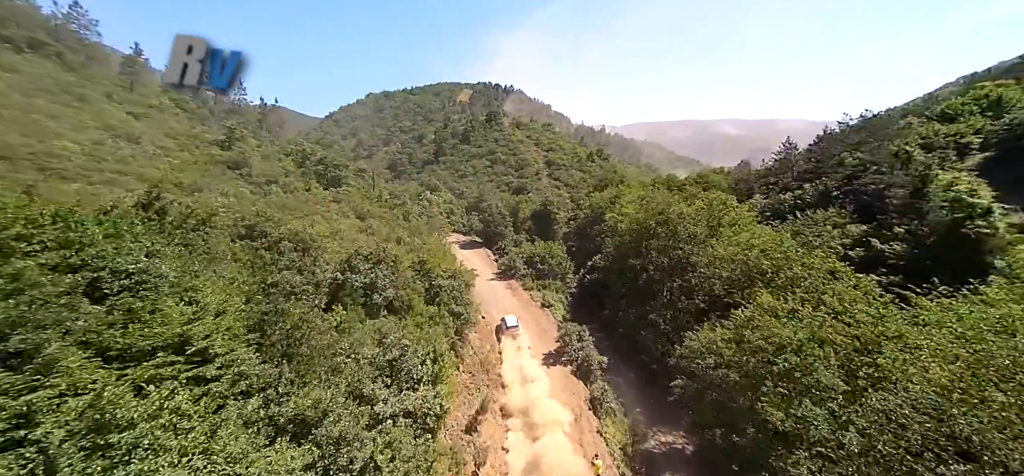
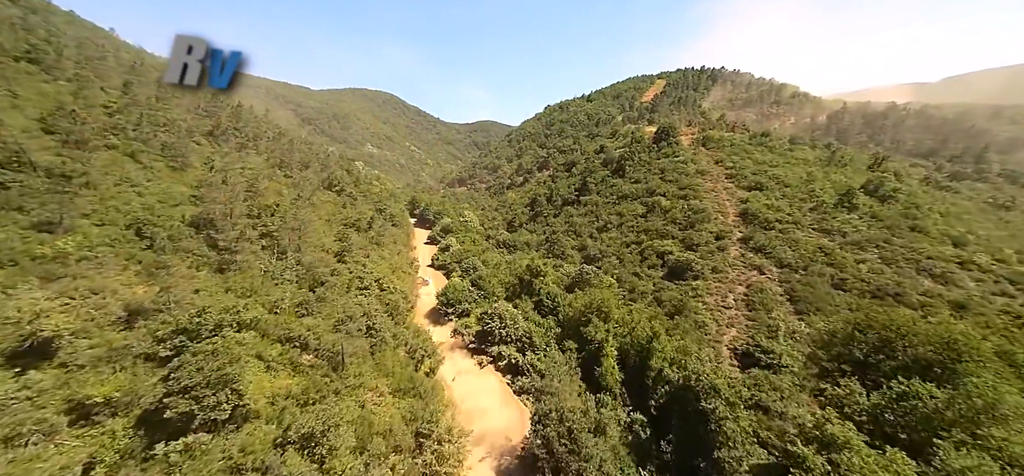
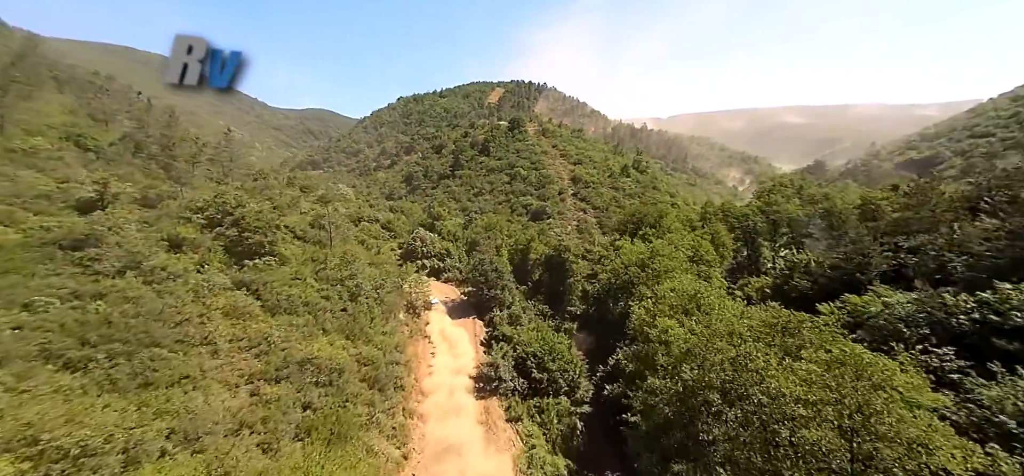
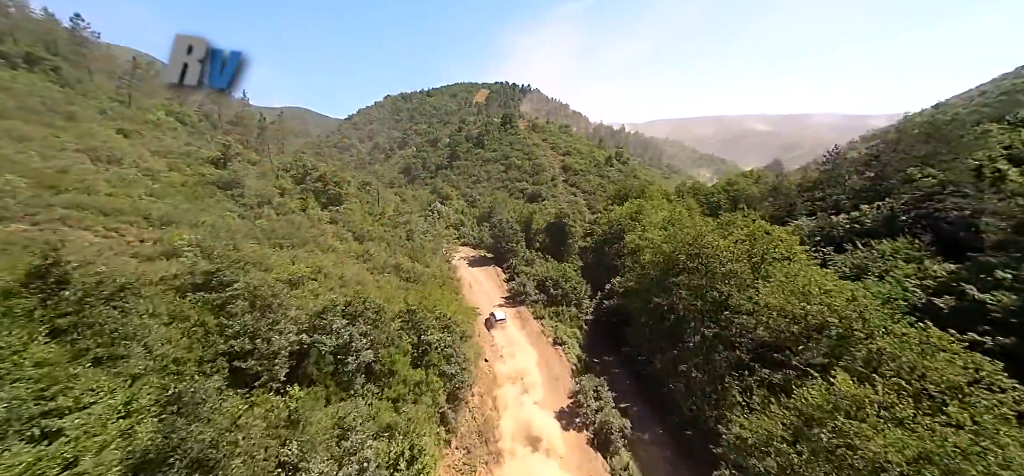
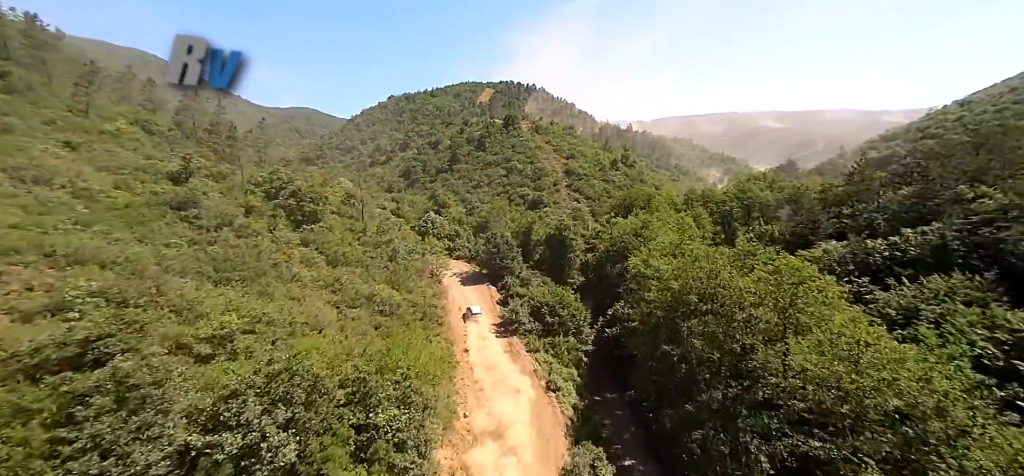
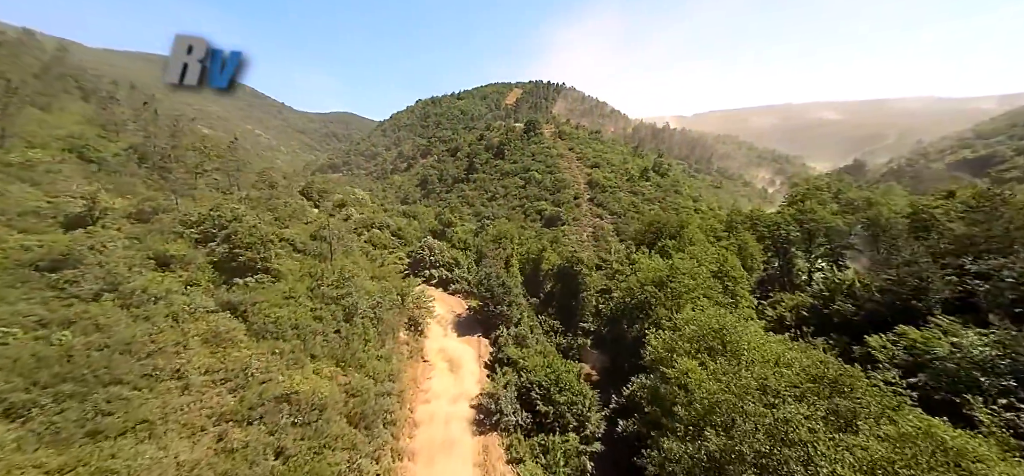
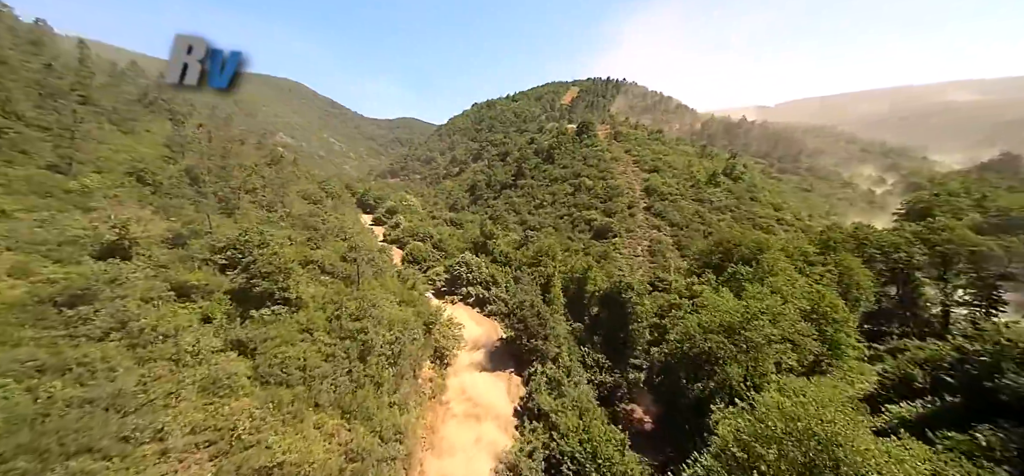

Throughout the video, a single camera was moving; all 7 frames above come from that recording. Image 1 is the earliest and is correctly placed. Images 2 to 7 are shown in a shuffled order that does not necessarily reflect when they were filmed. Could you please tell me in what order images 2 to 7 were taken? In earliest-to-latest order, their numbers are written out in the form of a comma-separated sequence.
4, 5, 3, 6, 7, 2
